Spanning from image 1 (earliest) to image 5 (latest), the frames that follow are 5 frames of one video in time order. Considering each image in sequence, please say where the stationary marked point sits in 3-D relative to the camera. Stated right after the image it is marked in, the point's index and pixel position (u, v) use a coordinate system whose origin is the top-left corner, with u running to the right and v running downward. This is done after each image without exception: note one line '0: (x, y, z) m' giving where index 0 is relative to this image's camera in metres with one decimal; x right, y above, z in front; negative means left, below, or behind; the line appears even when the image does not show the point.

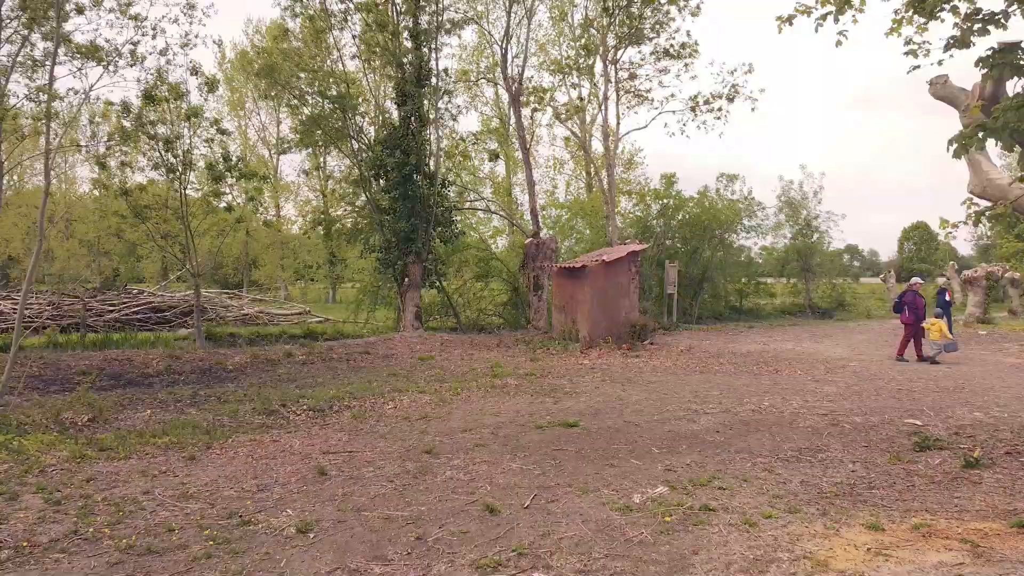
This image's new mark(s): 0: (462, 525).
0: (-0.3, -1.5, +3.7) m
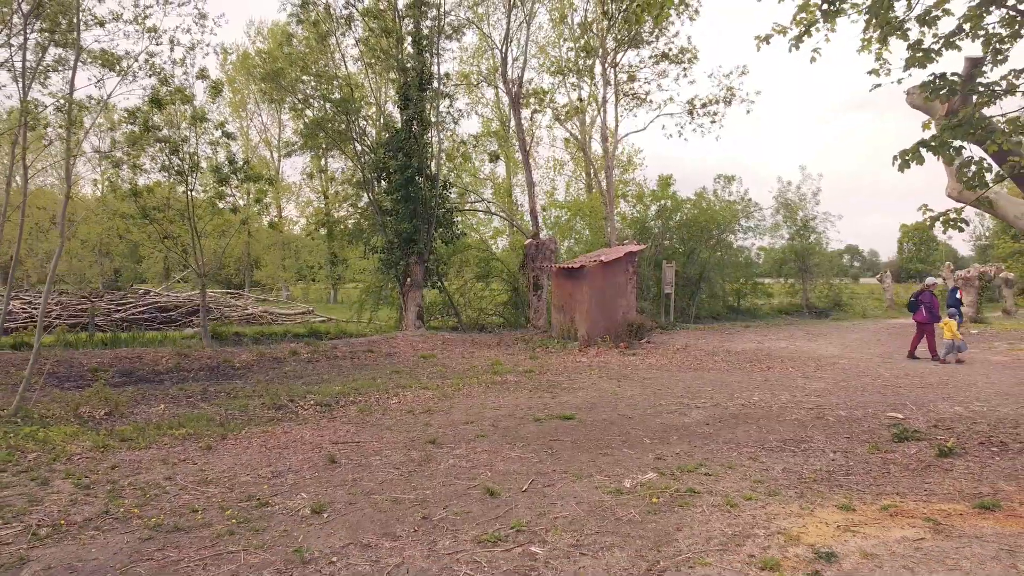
0: (-0.3, -1.5, +4.0) m
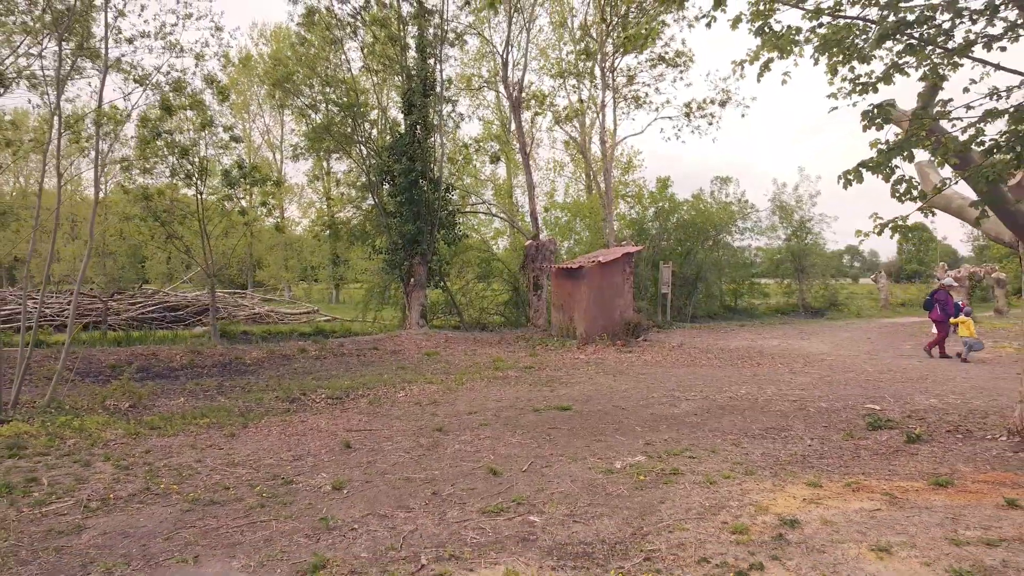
0: (-0.3, -1.4, +4.4) m
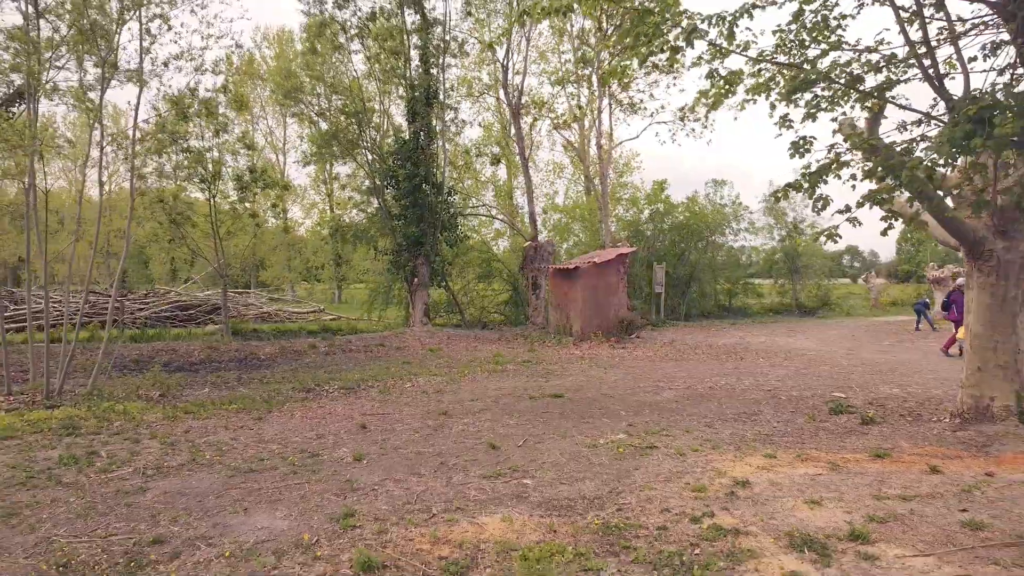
0: (-0.3, -1.4, +5.1) m
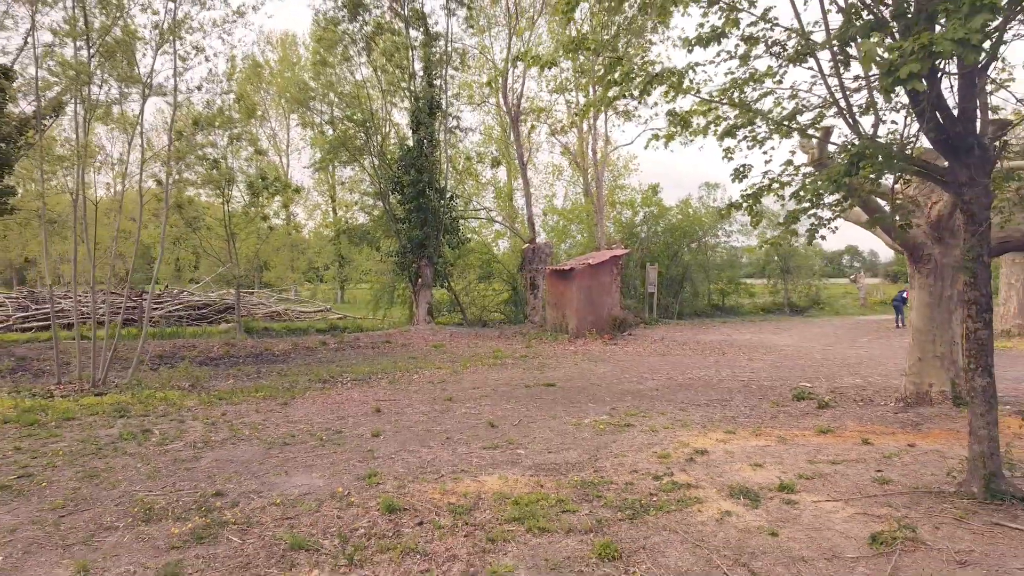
0: (-0.4, -1.4, +5.9) m
